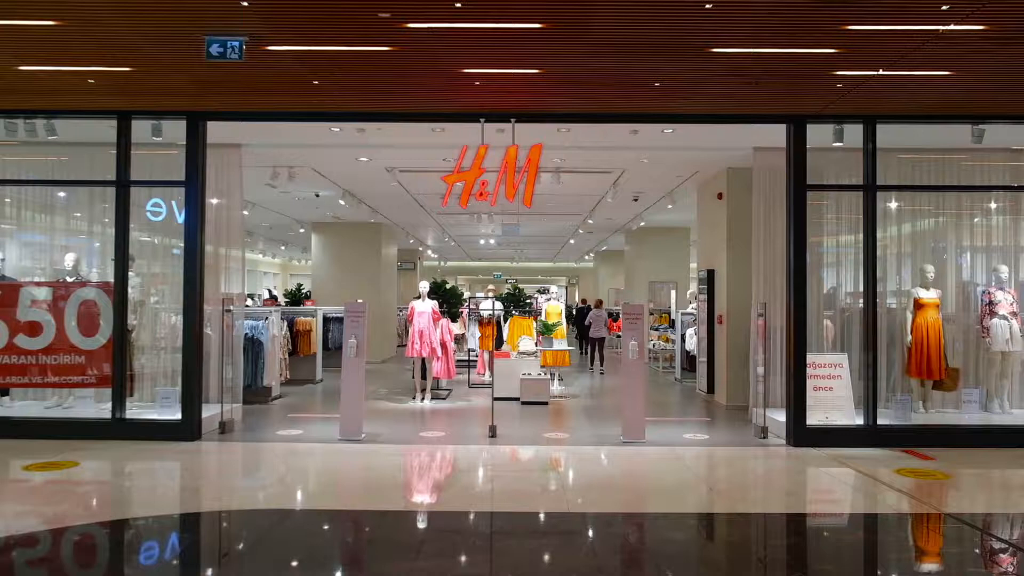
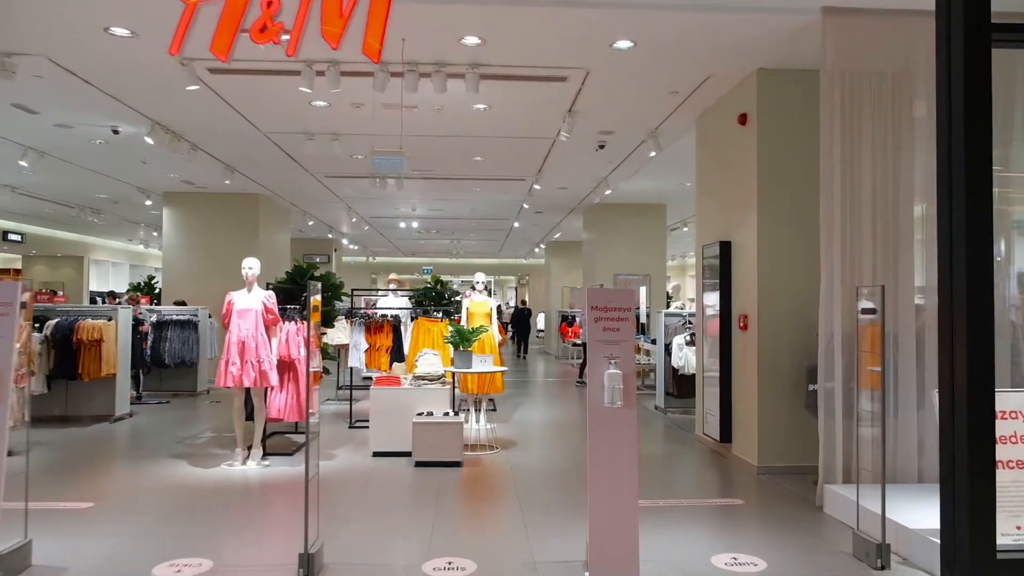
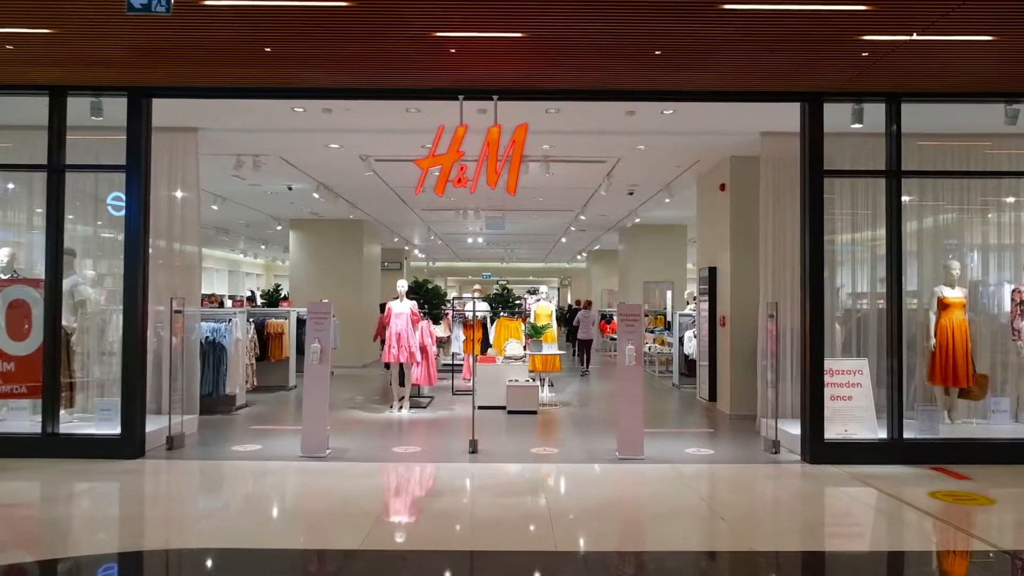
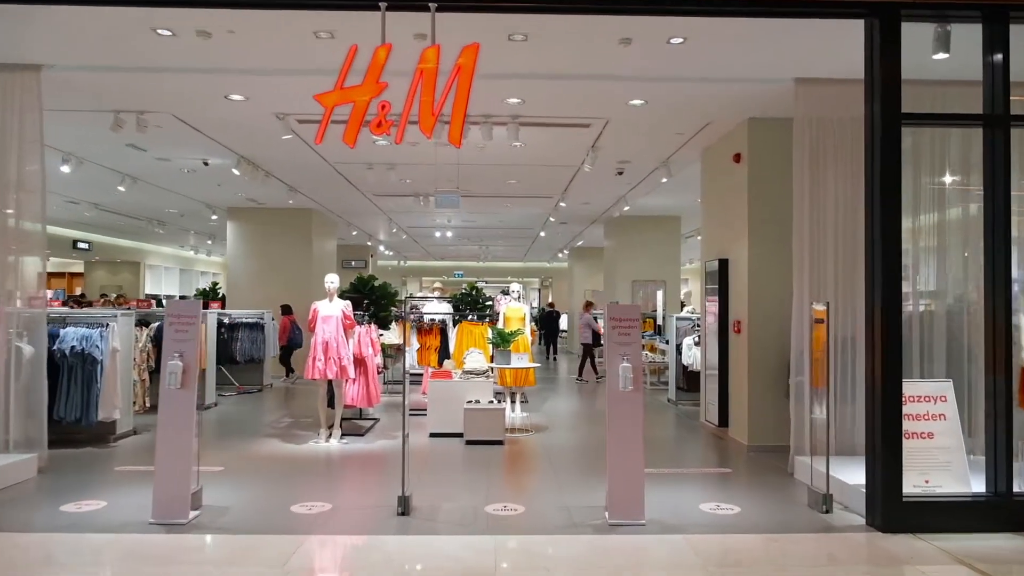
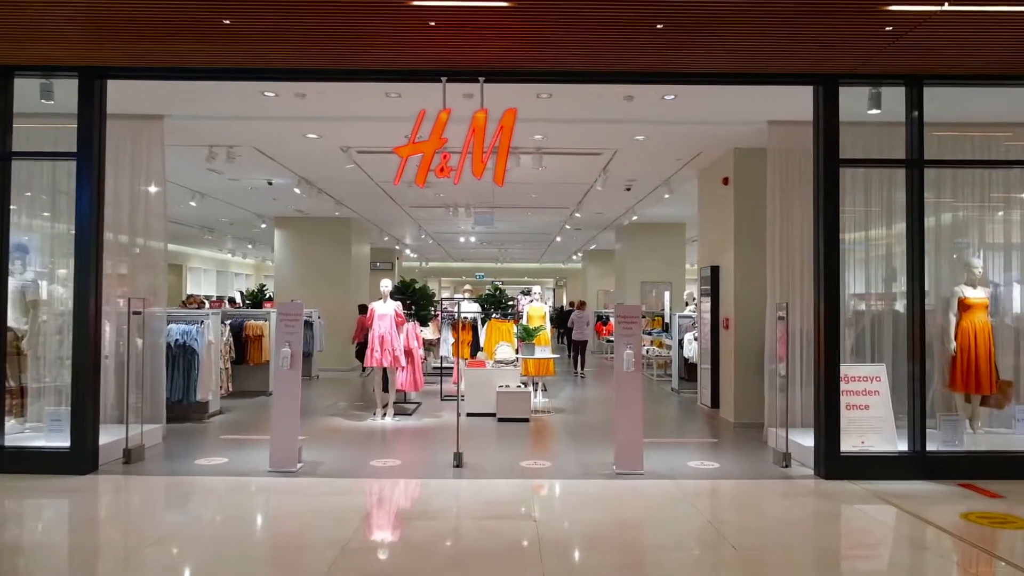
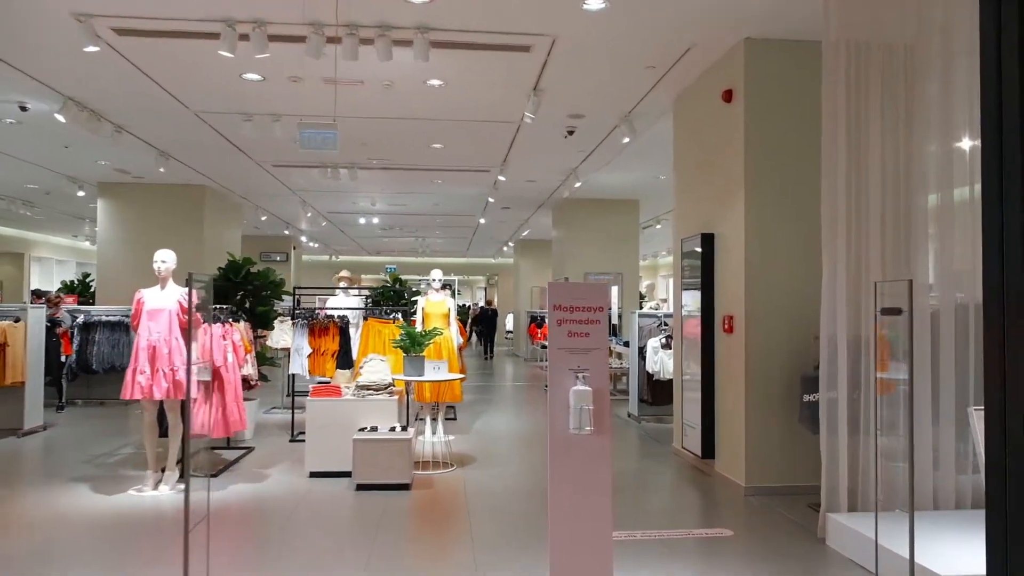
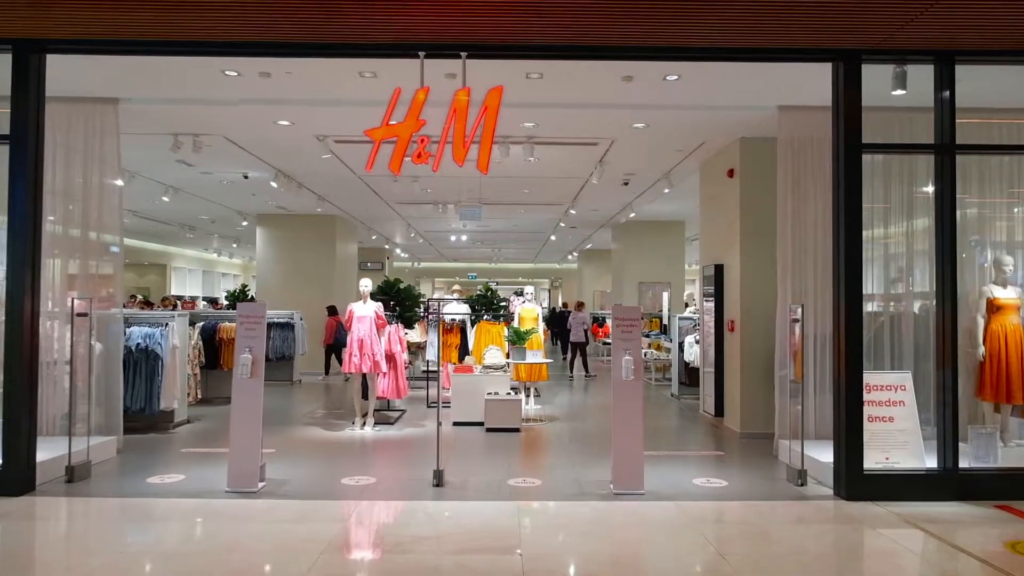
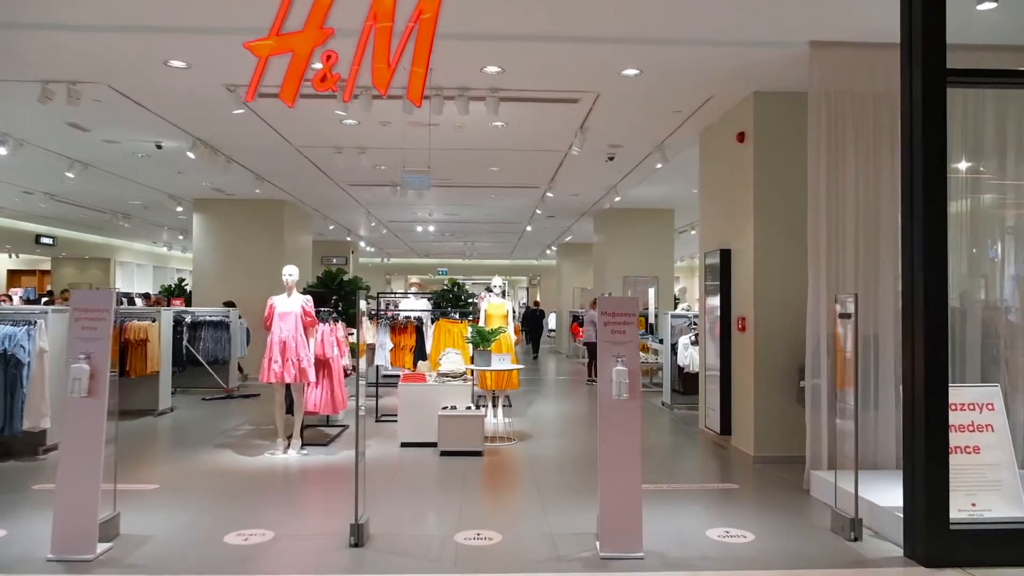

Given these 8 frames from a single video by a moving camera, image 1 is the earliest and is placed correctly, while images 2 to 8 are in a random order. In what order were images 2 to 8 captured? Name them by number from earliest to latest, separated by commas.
3, 5, 7, 4, 8, 2, 6
